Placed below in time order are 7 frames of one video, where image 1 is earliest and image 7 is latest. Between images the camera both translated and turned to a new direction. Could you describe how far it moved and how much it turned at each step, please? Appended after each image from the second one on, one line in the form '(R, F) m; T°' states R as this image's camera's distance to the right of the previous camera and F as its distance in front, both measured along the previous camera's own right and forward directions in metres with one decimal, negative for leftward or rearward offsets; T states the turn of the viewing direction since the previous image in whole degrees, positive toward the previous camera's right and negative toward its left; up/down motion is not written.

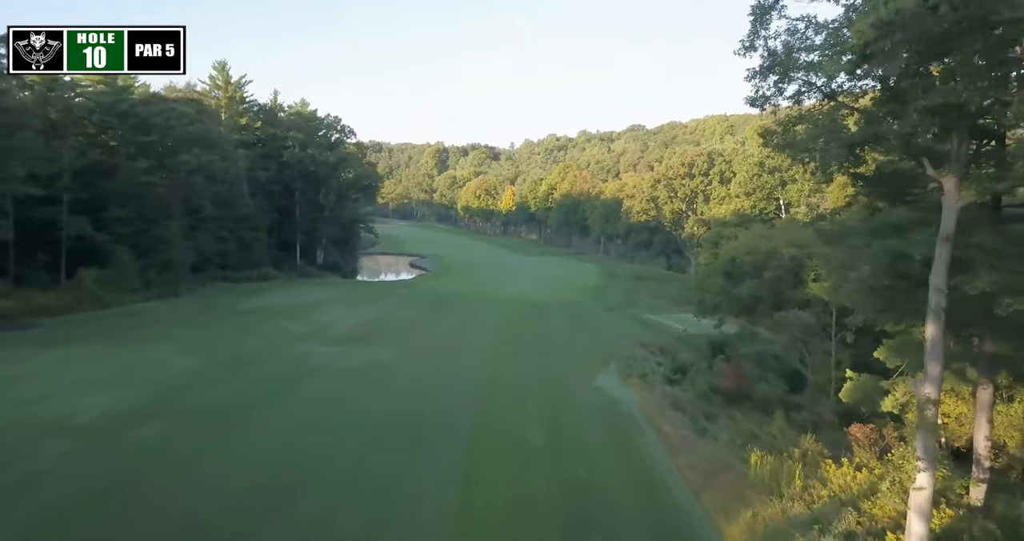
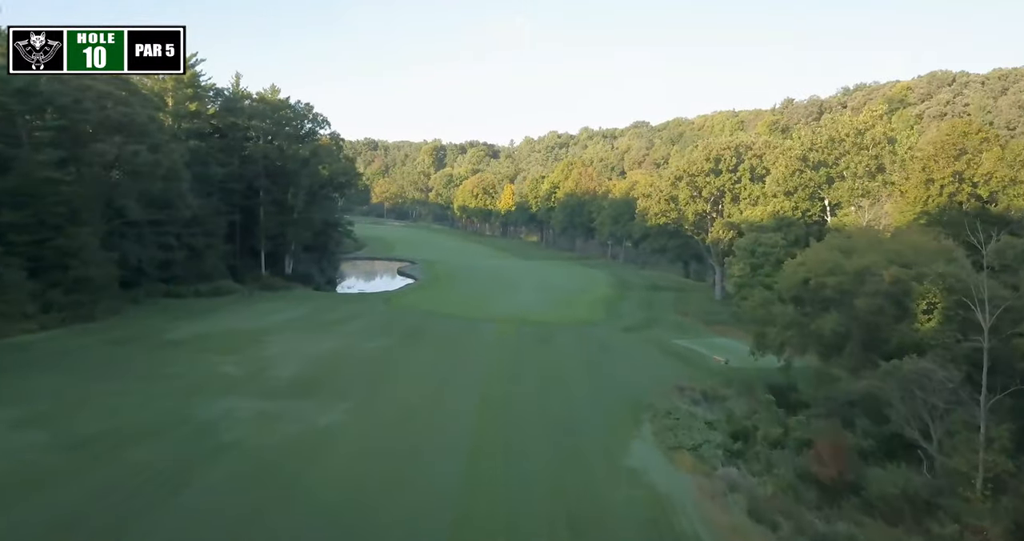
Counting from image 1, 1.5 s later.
(0.0, +6.5) m; 0°
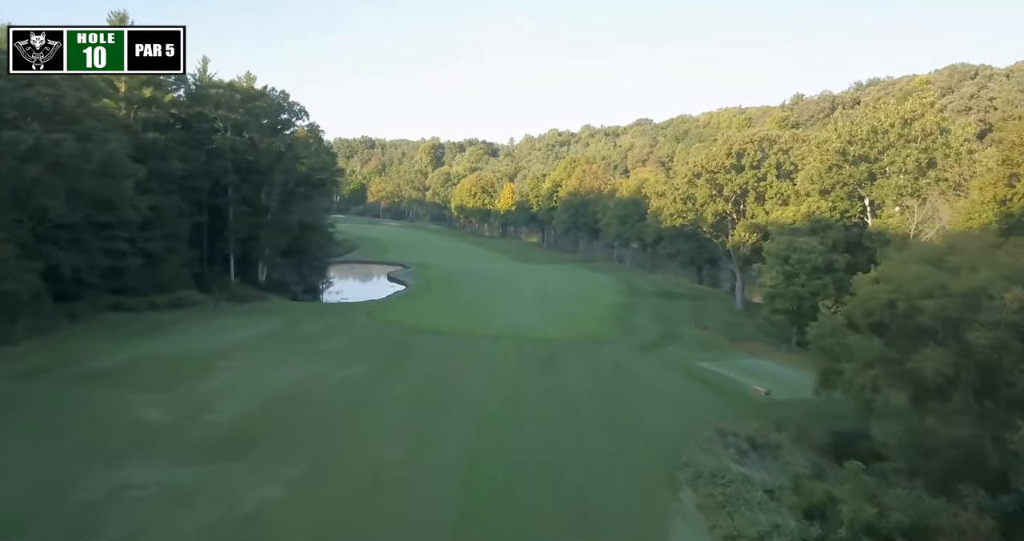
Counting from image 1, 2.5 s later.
(0.0, +4.3) m; 0°
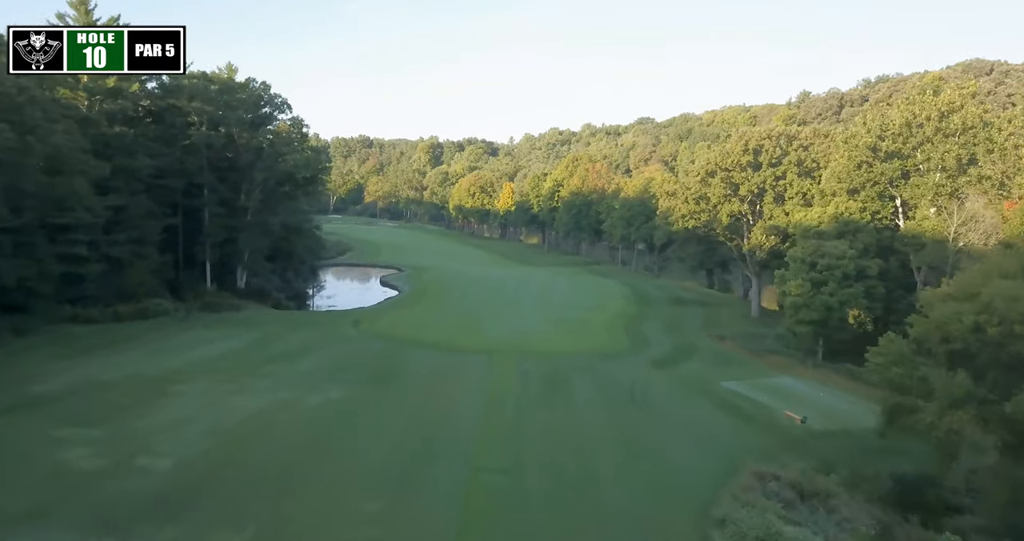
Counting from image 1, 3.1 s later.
(0.0, +2.8) m; 0°
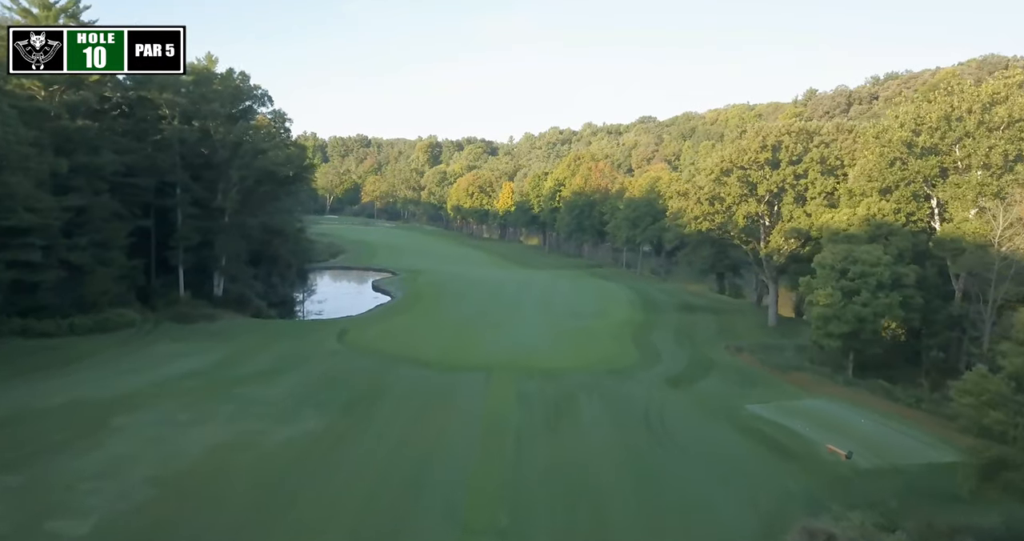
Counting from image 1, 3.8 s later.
(0.0, +2.6) m; 0°
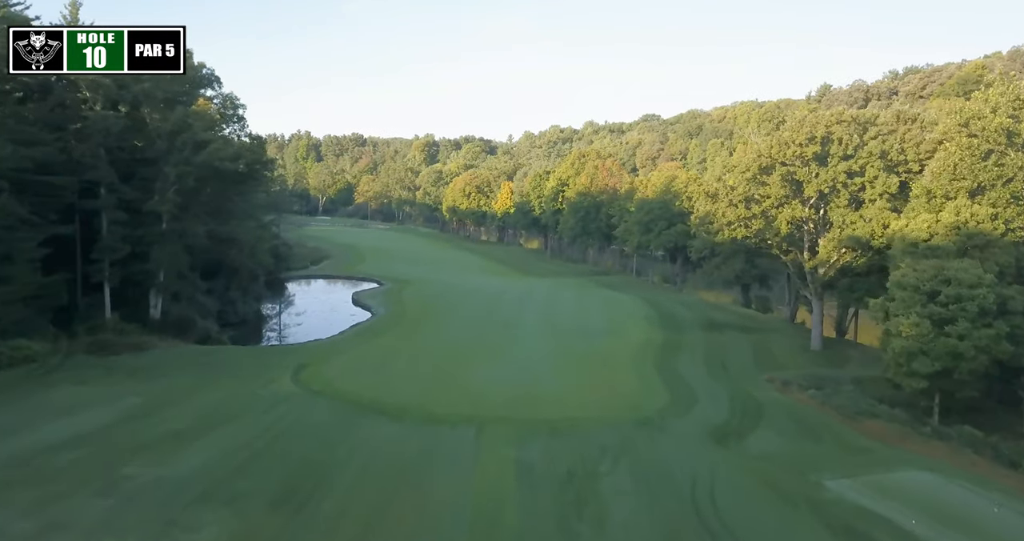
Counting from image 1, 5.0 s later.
(0.0, +5.5) m; 0°
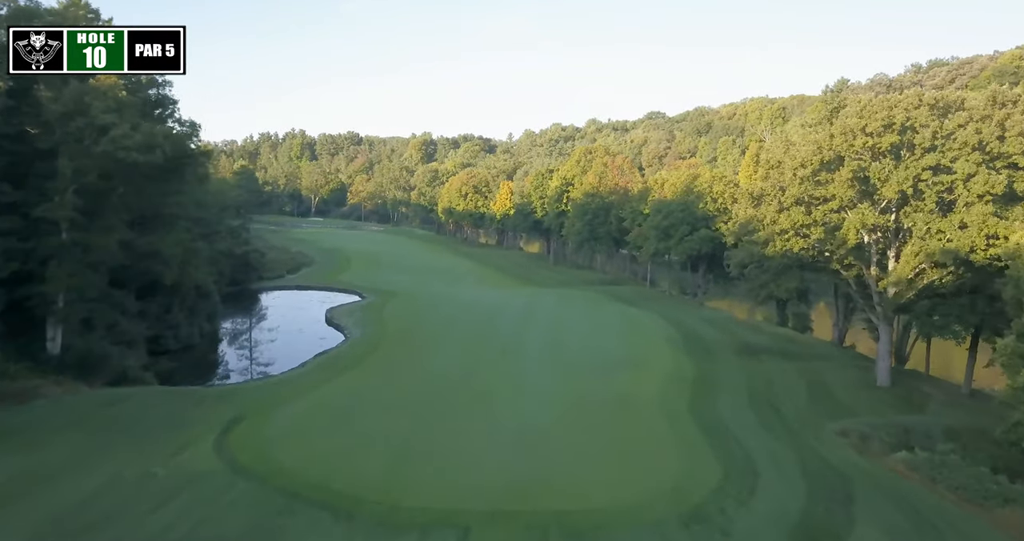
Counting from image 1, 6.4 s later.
(0.0, +5.7) m; 0°
